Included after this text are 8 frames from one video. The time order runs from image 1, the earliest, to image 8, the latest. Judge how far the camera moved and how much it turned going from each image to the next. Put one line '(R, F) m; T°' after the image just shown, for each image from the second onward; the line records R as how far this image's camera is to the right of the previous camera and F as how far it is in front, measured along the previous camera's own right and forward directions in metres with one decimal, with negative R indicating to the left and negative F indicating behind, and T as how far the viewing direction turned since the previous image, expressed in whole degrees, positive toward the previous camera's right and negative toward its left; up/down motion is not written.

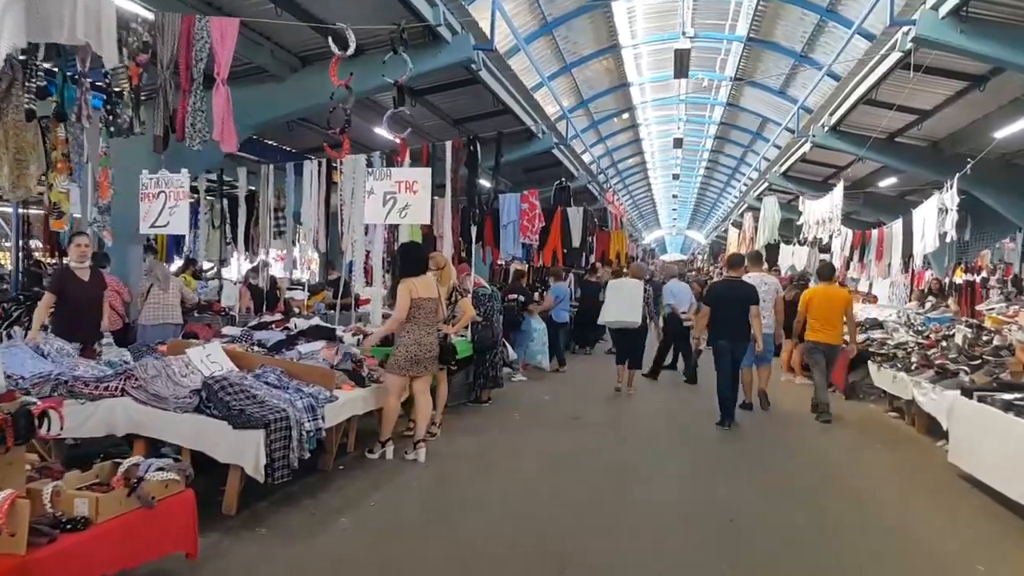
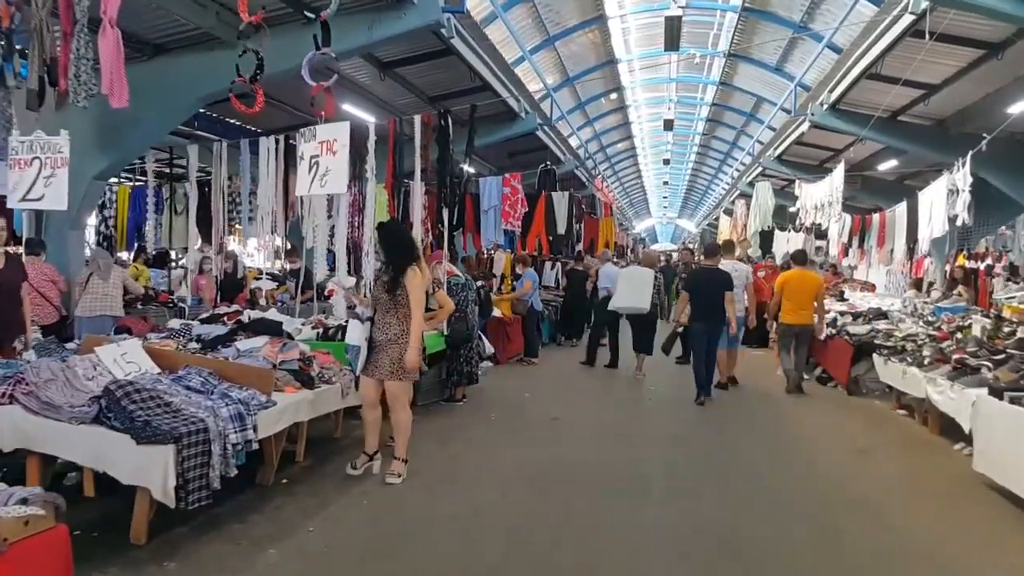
(+0.1, +0.6) m; +1°
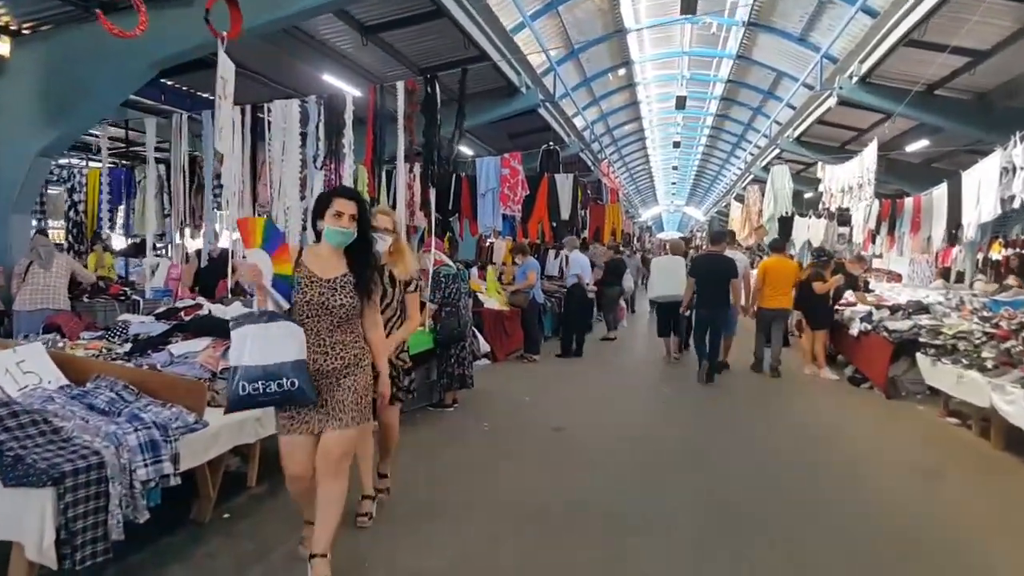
(+0.1, +0.7) m; 0°
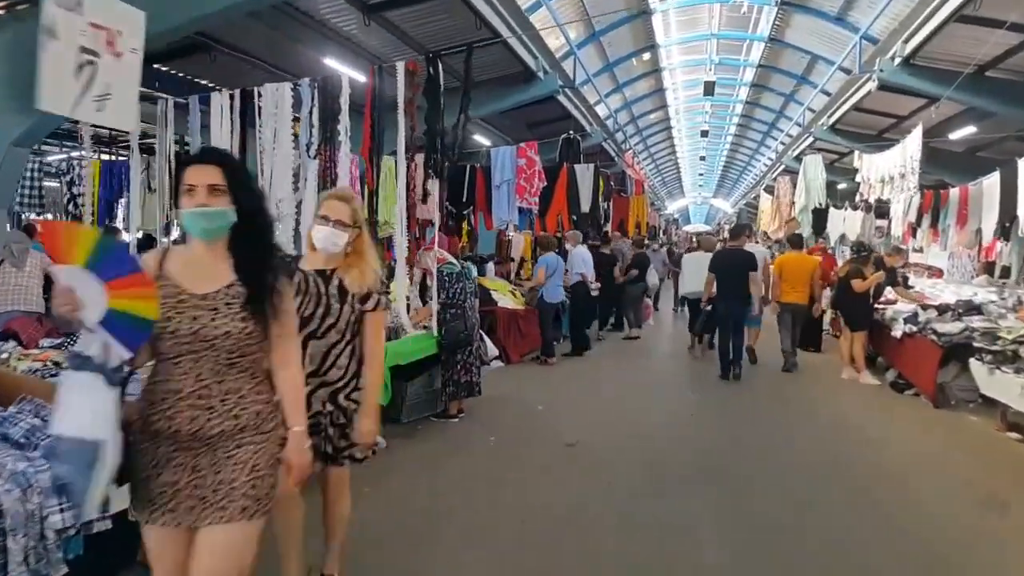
(+0.1, +0.5) m; -2°
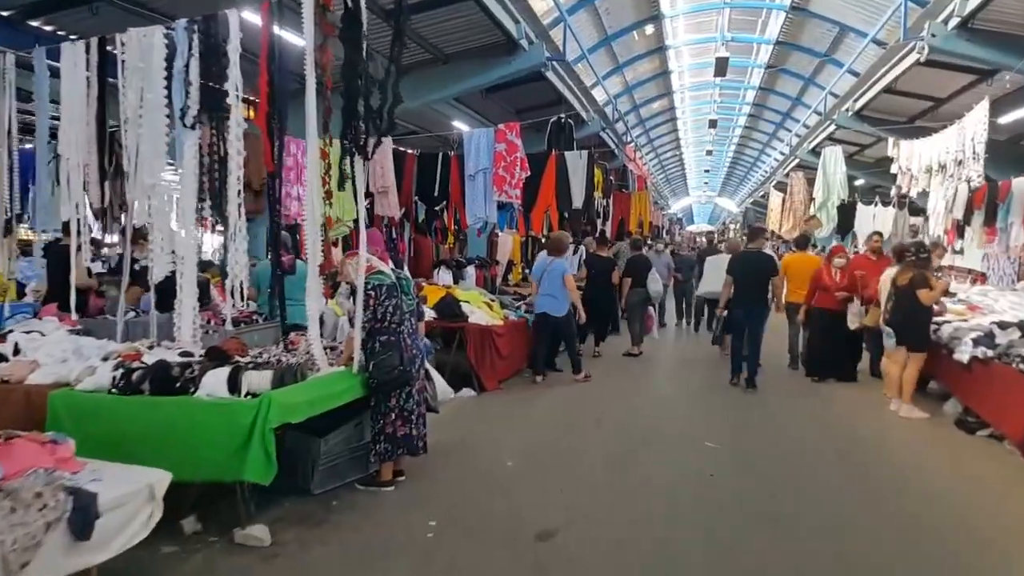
(+0.2, +1.3) m; 0°
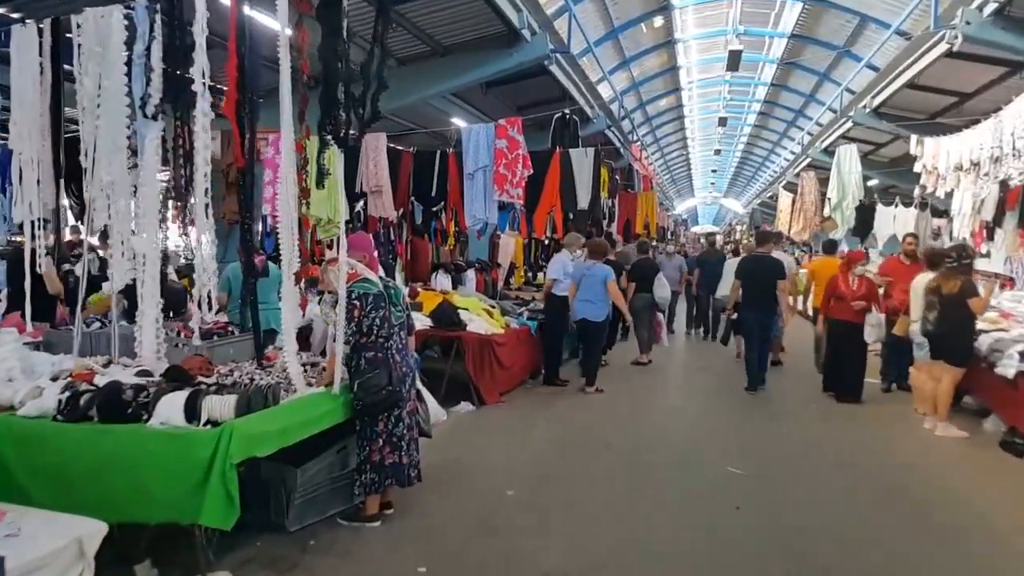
(0.0, +0.4) m; 0°
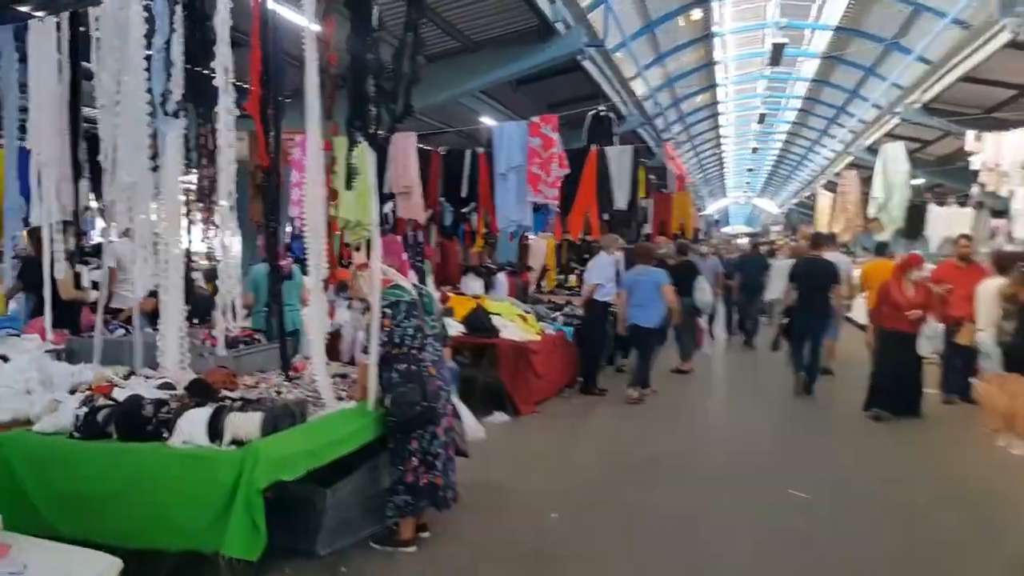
(-0.1, +0.2) m; -2°
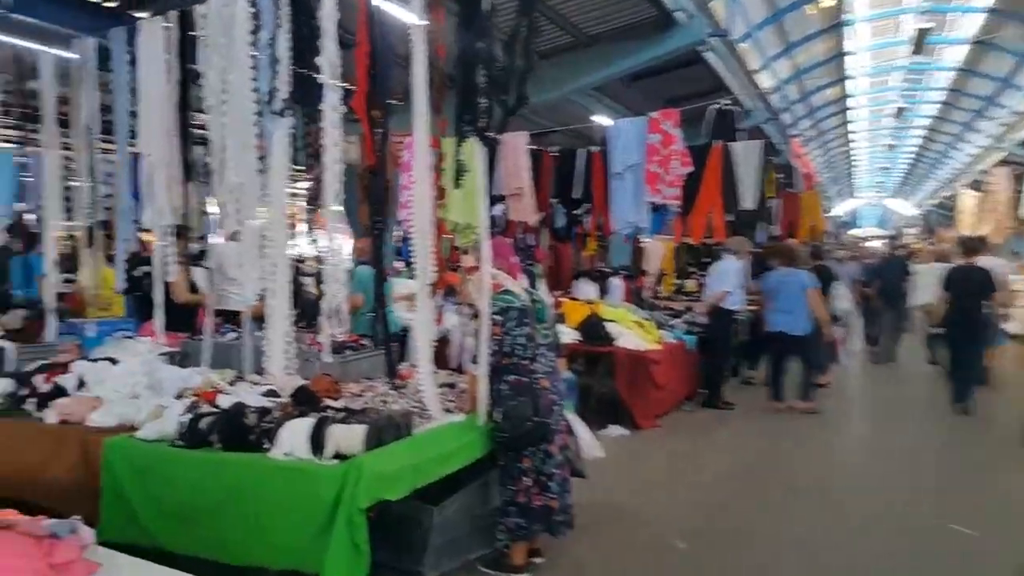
(0.0, +0.3) m; -8°
